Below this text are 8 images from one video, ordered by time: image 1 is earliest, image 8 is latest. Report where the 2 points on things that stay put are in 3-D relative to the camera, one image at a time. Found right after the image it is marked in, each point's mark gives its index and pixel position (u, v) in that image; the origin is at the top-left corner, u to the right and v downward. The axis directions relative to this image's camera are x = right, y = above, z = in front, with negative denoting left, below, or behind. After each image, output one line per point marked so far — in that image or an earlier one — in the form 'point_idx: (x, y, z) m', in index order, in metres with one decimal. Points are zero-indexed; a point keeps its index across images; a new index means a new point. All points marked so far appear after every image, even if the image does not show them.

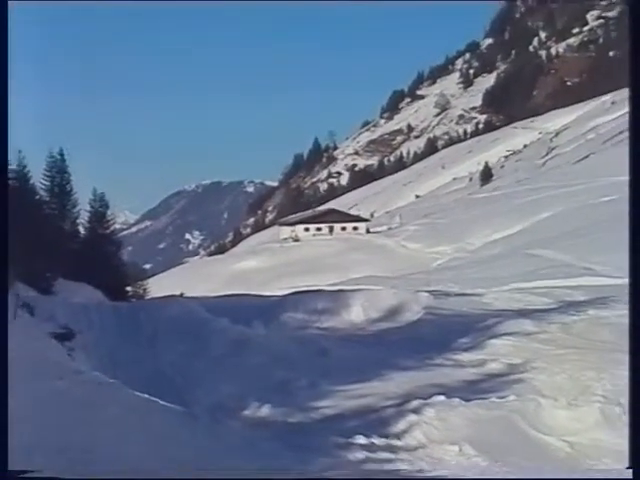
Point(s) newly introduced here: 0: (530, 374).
0: (+1.4, -0.9, +6.4) m
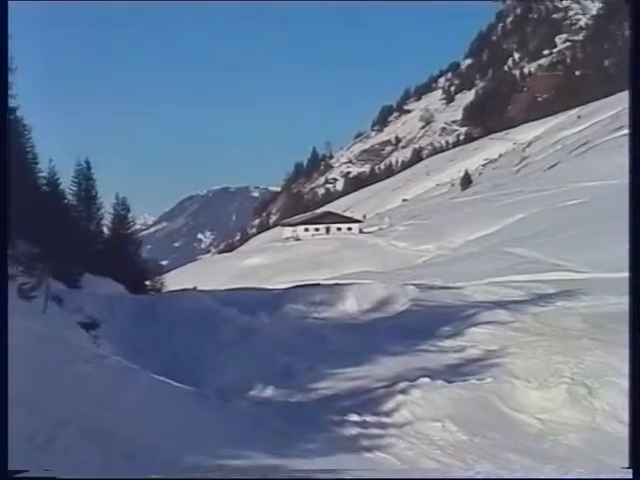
0: (+1.4, -0.9, +7.1) m
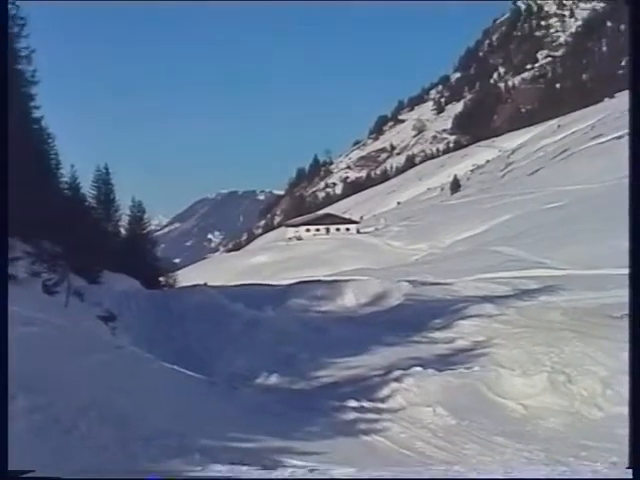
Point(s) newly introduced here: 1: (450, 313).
0: (+1.4, -0.9, +7.7) m
1: (+1.1, -0.6, +8.2) m
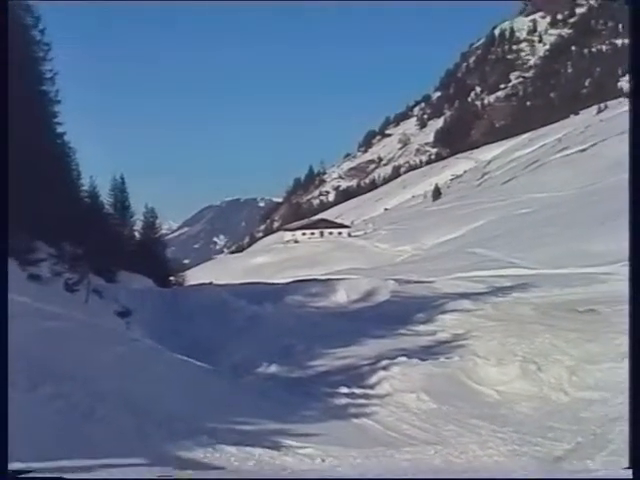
0: (+1.4, -0.9, +8.5) m
1: (+1.1, -0.6, +9.0) m
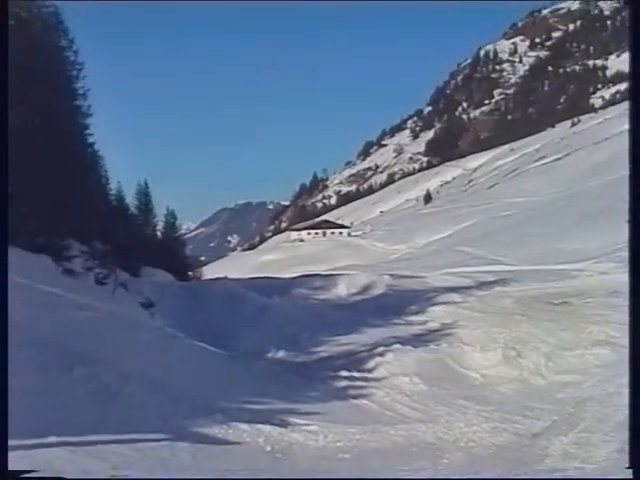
0: (+1.4, -0.9, +9.4) m
1: (+1.1, -0.6, +9.9) m
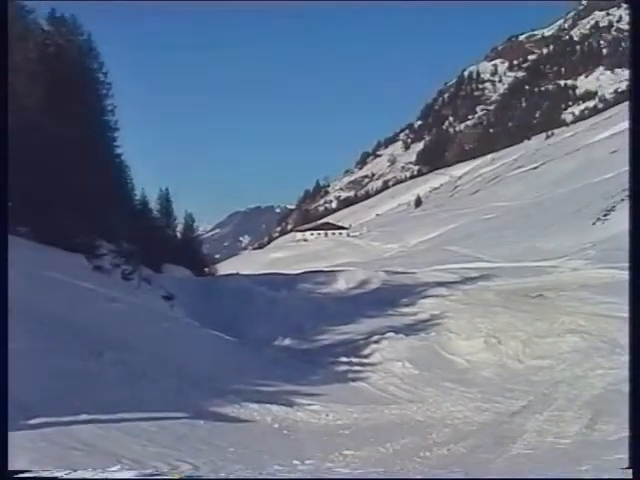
0: (+1.4, -0.9, +10.5) m
1: (+1.1, -0.6, +11.0) m
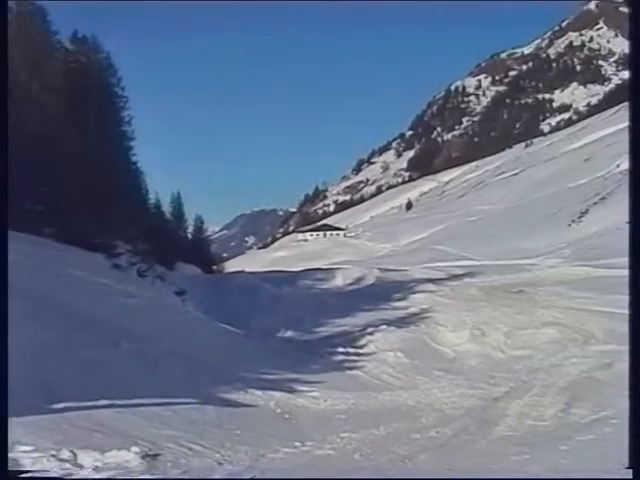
0: (+1.4, -0.9, +11.4) m
1: (+1.1, -0.6, +12.0) m
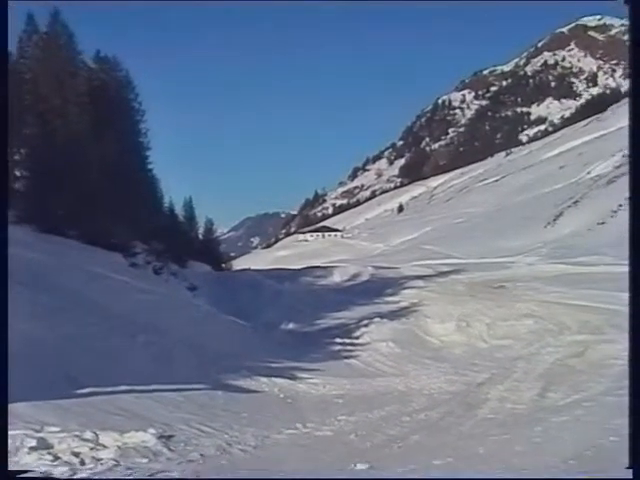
0: (+1.4, -0.9, +12.5) m
1: (+1.1, -0.6, +13.0) m
